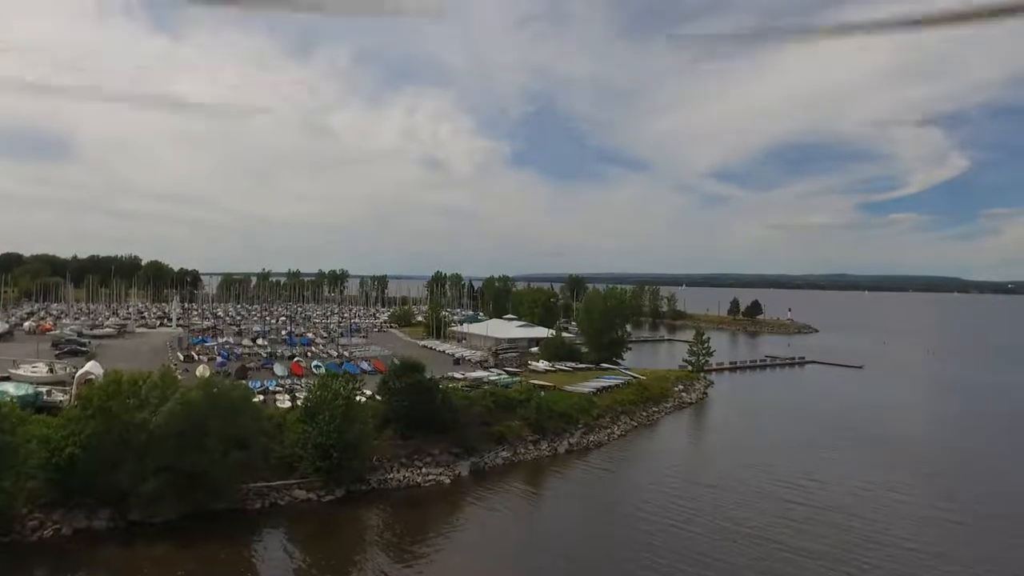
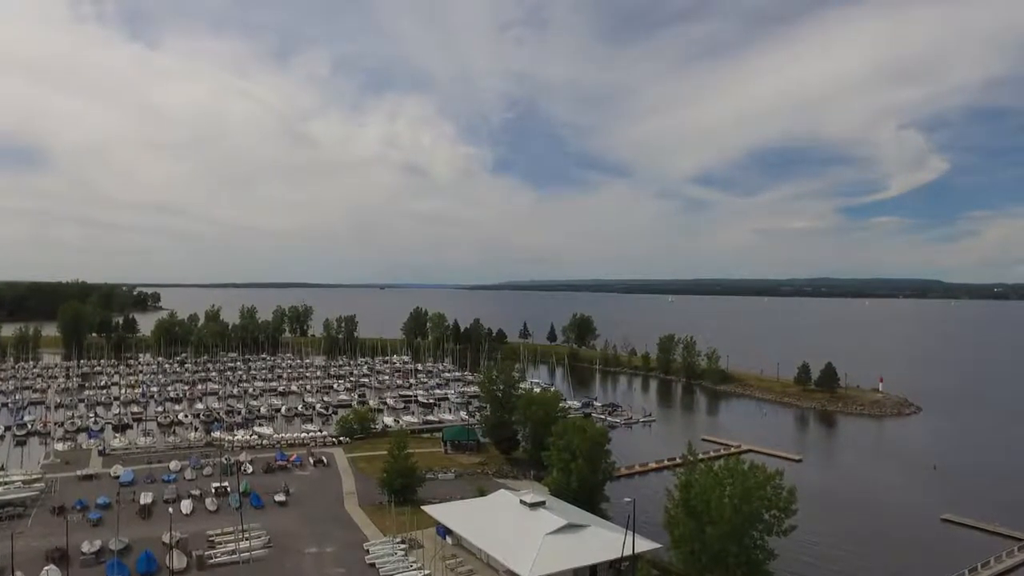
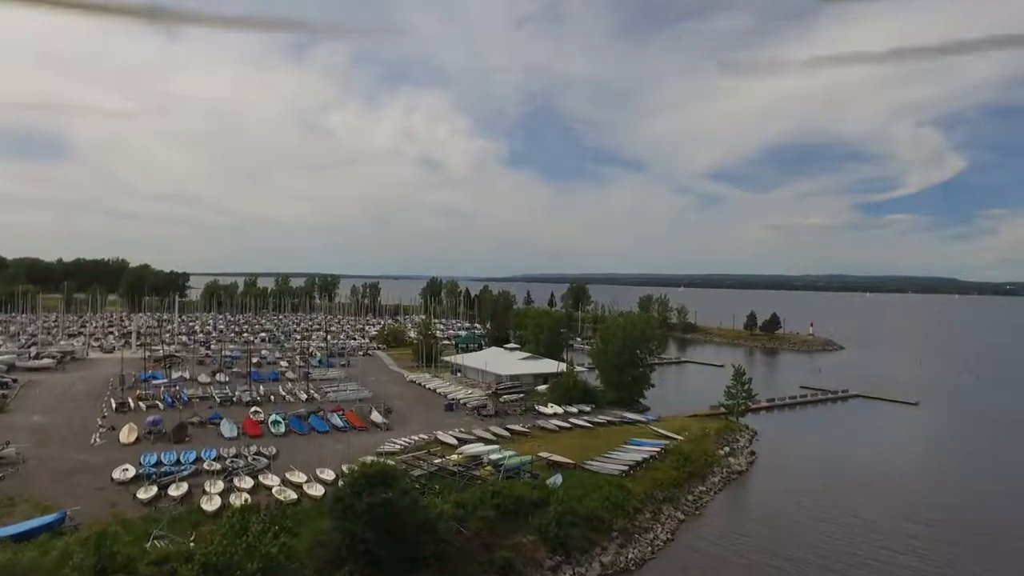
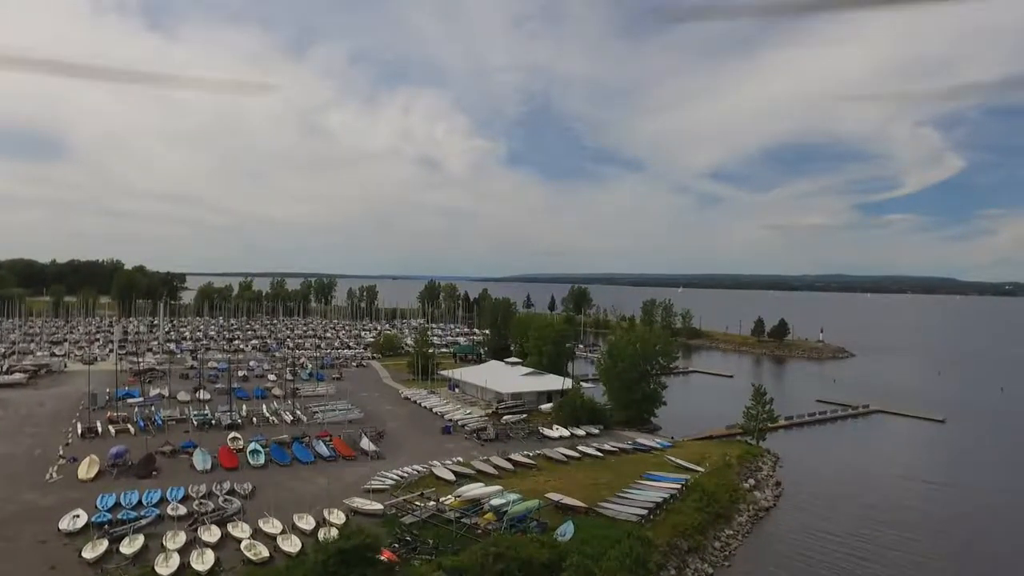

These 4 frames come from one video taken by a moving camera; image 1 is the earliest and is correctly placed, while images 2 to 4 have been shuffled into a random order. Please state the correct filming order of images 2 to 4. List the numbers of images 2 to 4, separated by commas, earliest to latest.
3, 4, 2
